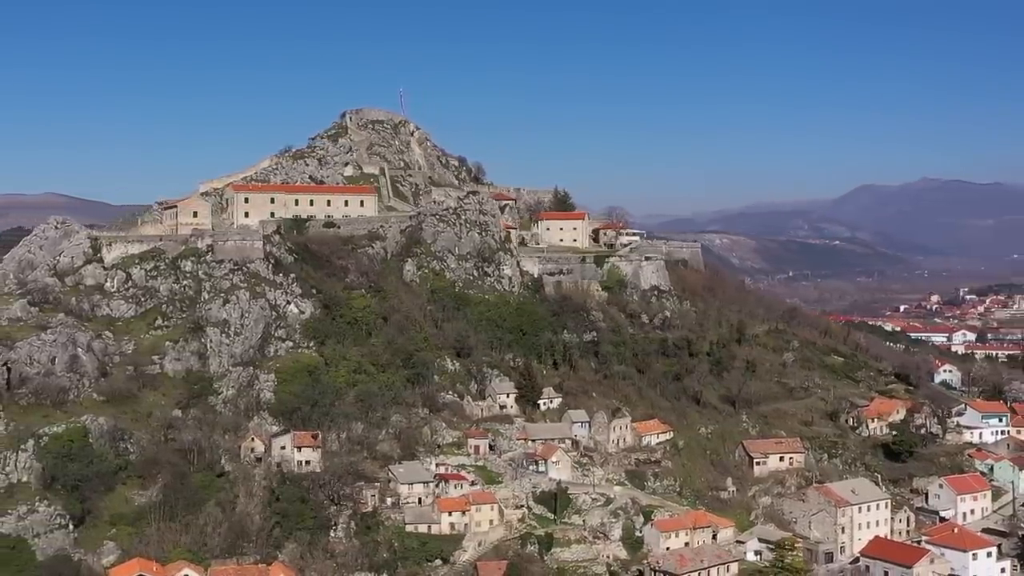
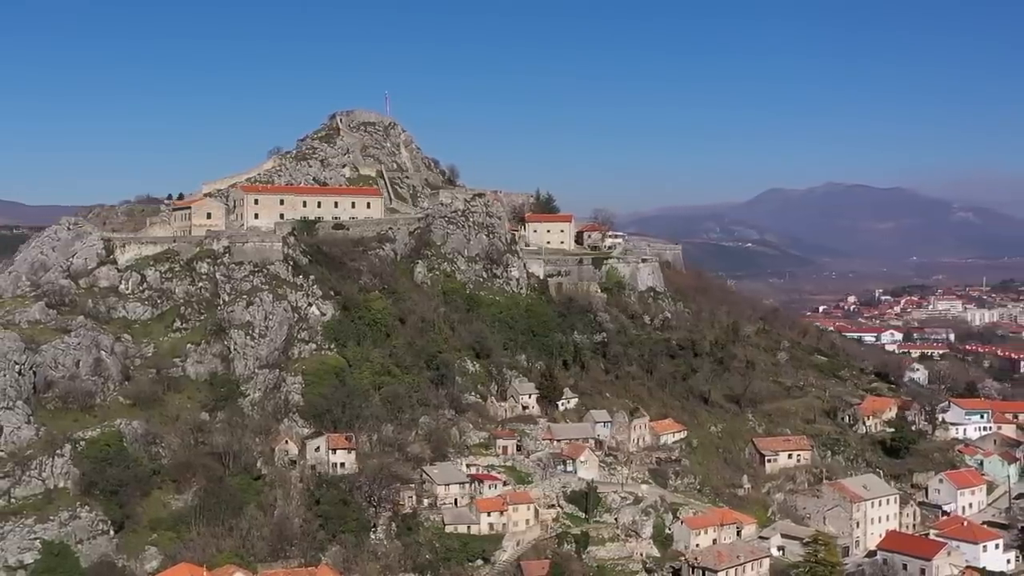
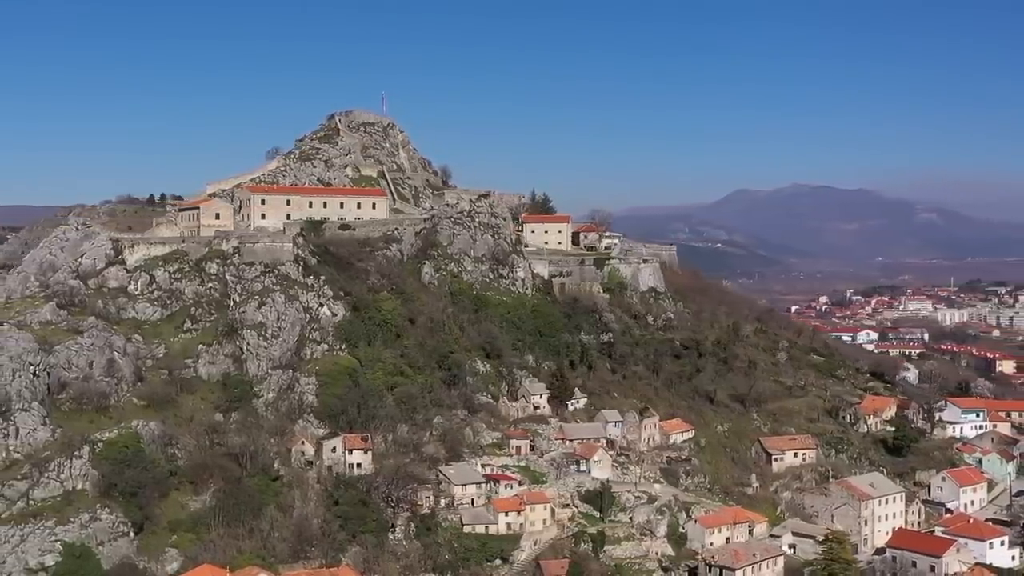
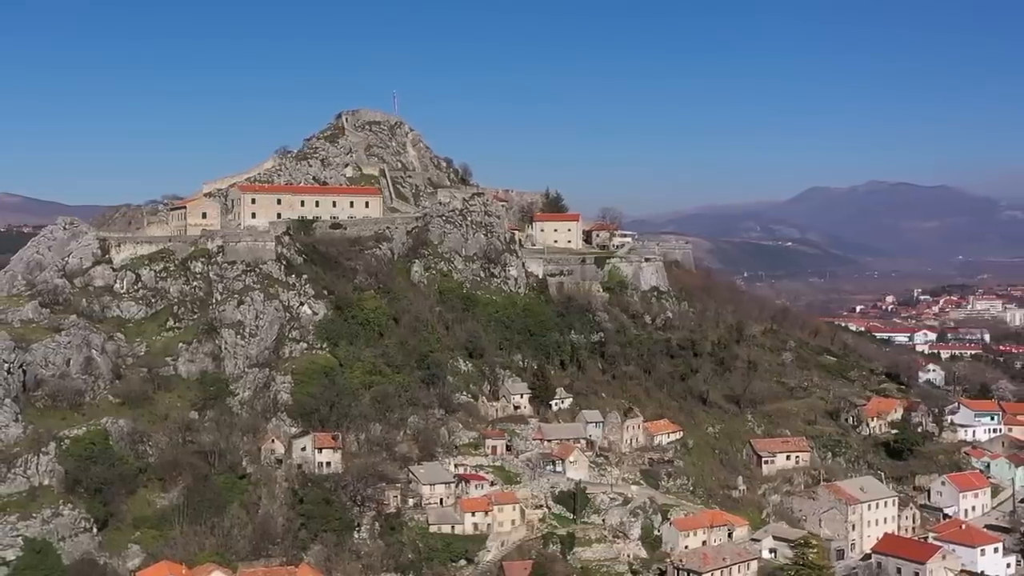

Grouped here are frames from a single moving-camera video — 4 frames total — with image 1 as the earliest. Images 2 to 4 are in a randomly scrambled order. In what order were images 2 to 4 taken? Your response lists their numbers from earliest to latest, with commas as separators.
4, 2, 3
